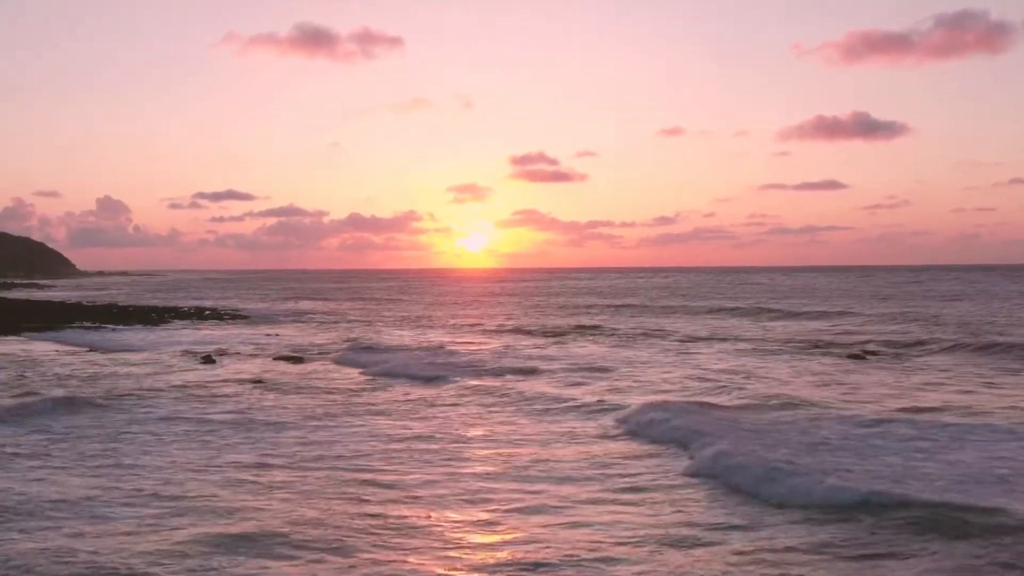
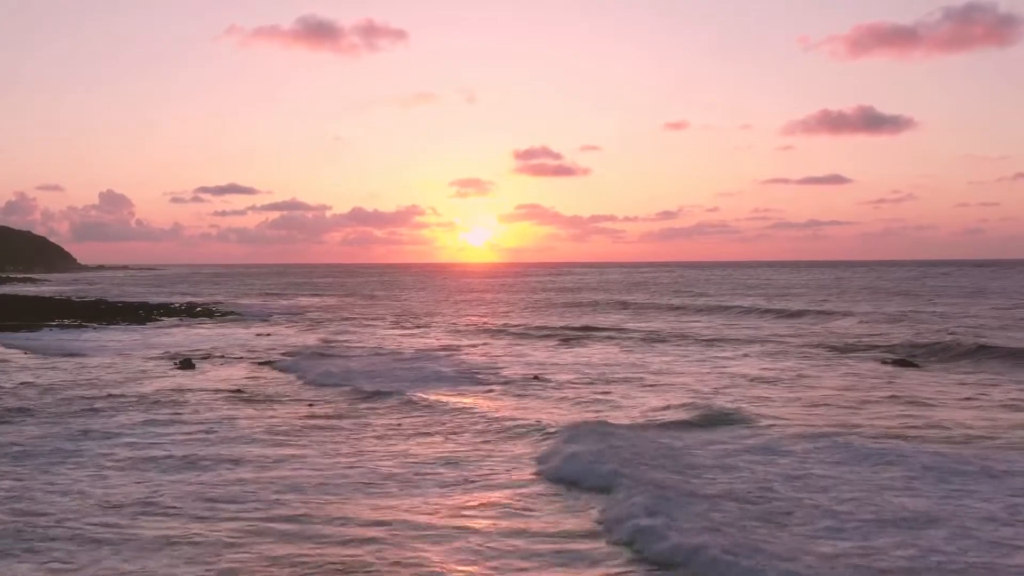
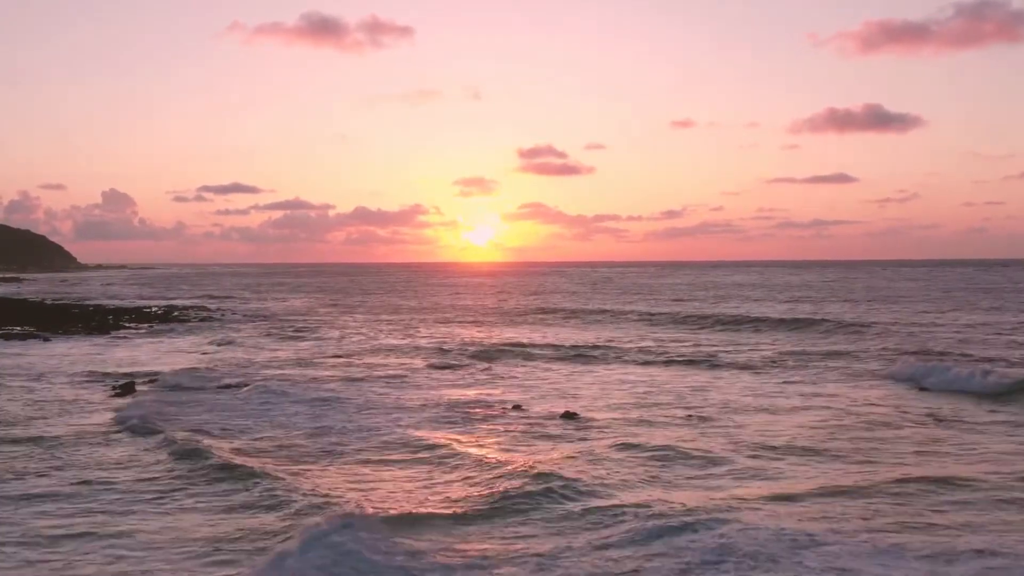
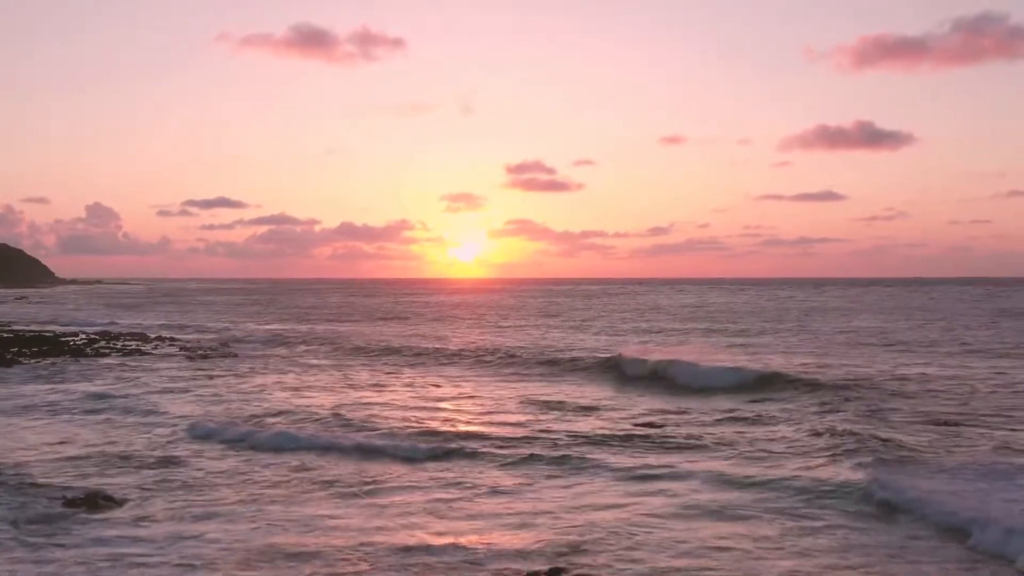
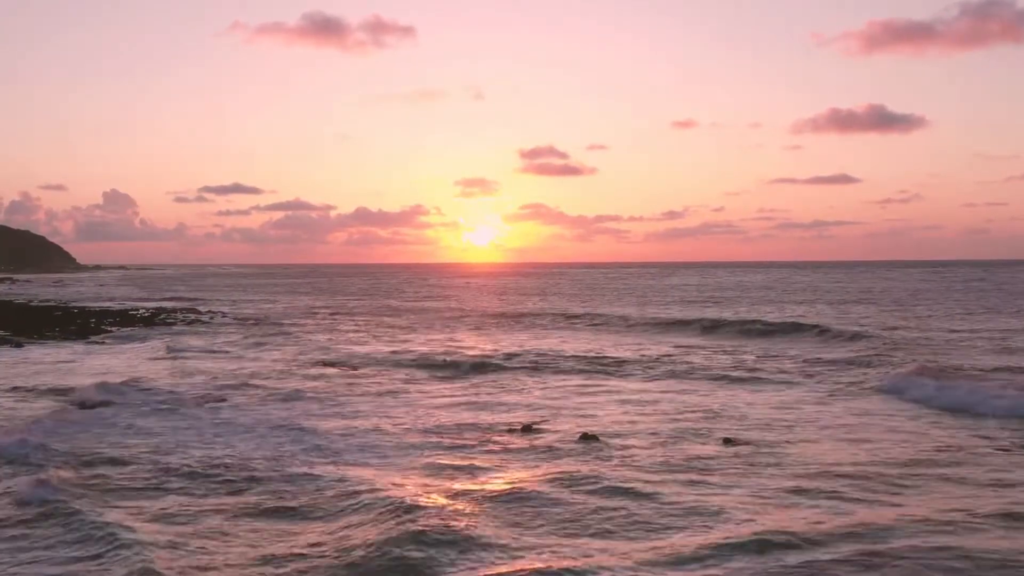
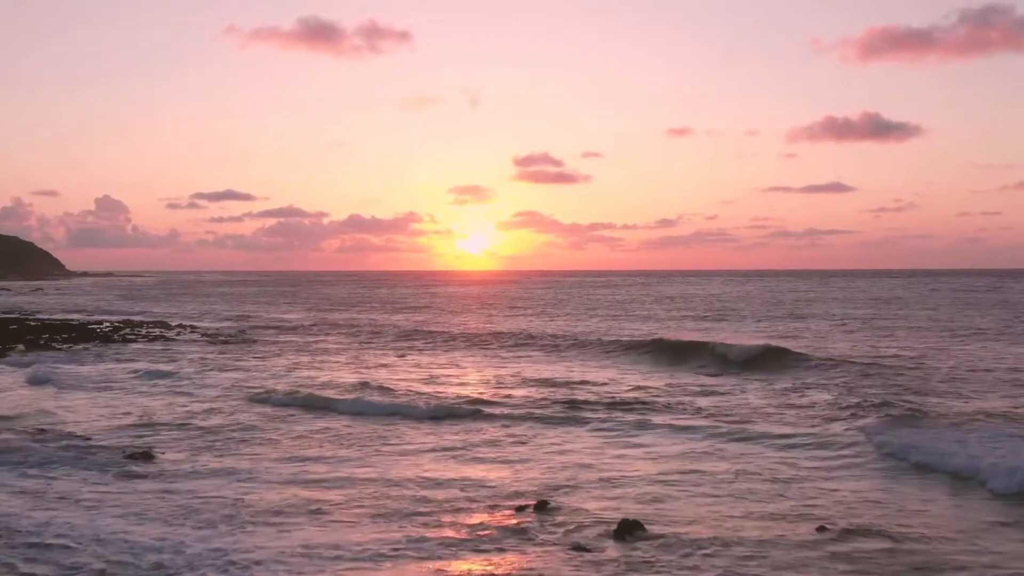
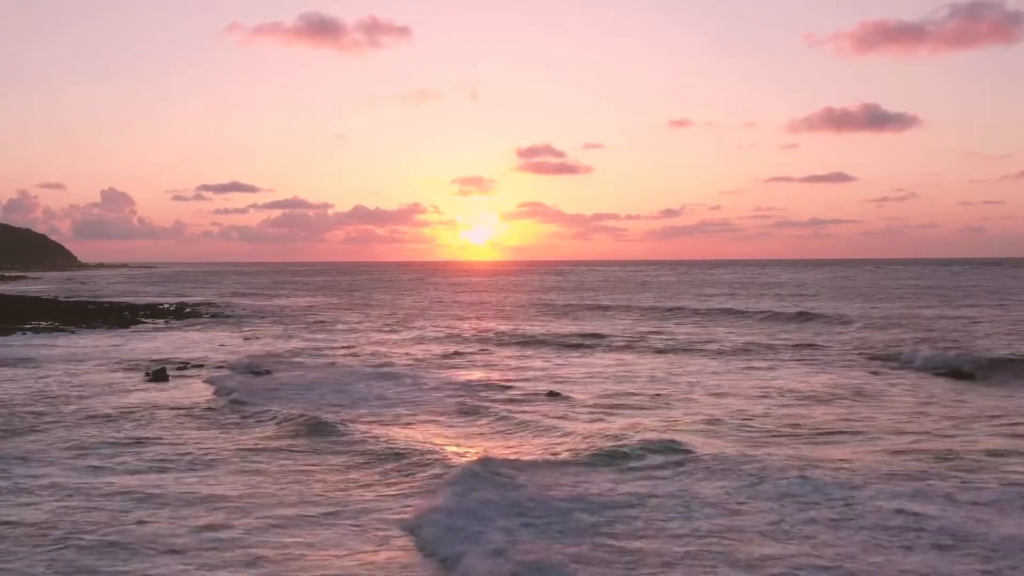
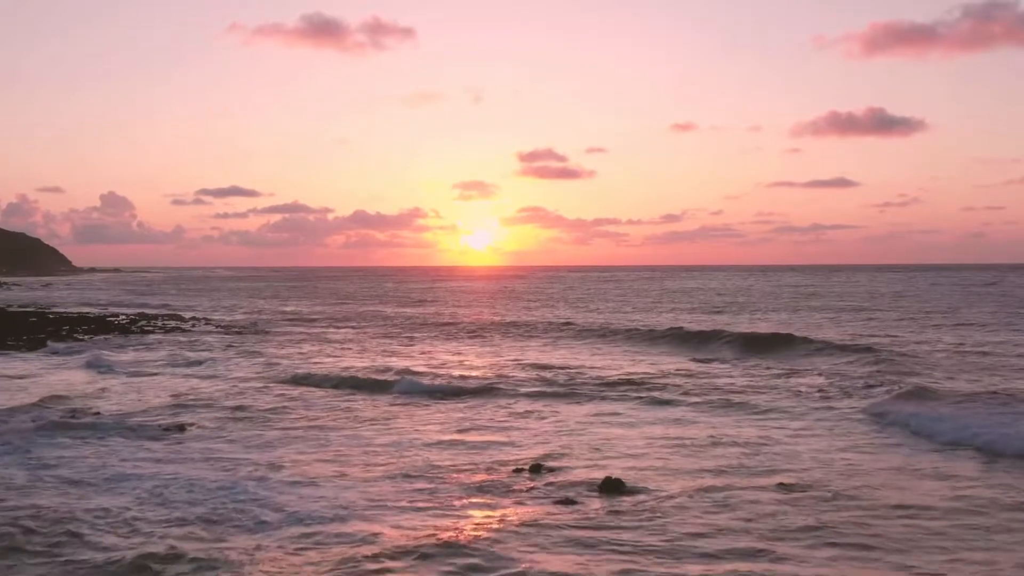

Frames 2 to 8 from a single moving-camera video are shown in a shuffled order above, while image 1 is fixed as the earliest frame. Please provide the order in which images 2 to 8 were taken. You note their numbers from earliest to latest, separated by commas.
2, 7, 3, 5, 8, 6, 4
